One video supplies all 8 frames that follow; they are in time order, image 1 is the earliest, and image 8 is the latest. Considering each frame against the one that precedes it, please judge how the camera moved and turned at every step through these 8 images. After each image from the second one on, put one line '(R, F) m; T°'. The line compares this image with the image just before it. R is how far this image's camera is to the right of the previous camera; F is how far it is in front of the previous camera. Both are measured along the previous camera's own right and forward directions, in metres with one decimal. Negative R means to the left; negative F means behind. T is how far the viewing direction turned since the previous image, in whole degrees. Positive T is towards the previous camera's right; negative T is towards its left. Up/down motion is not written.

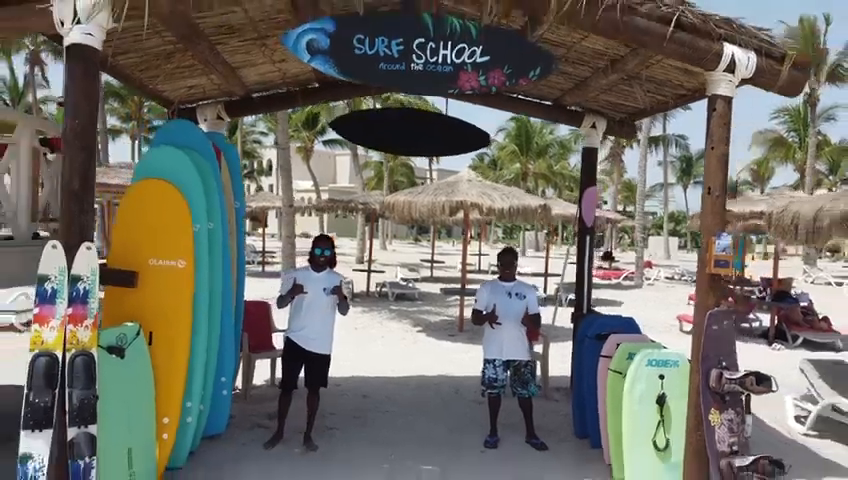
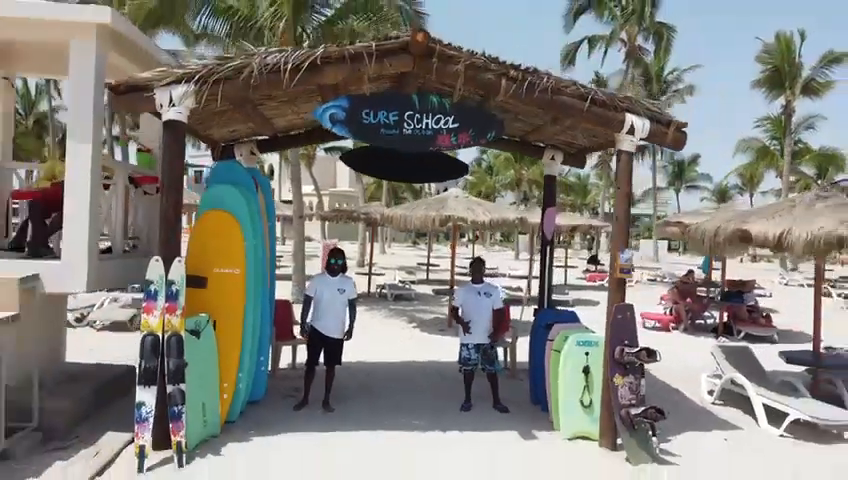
(+0.1, -1.6) m; 0°
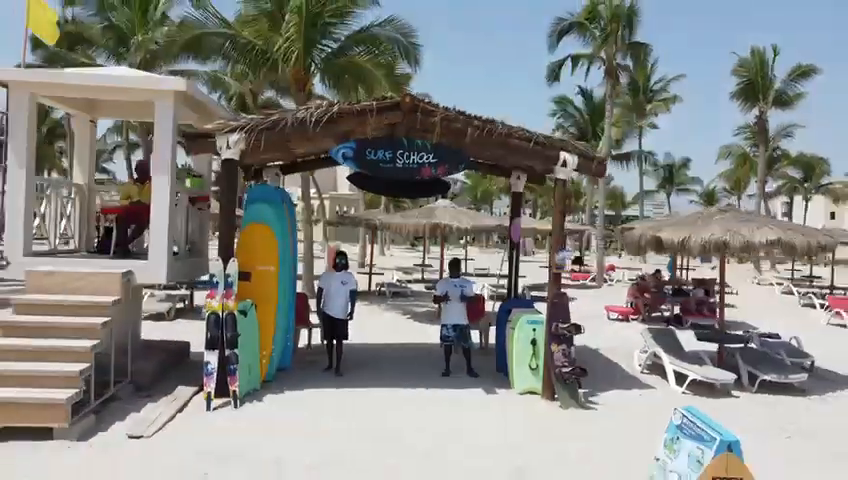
(+0.1, -1.9) m; 0°
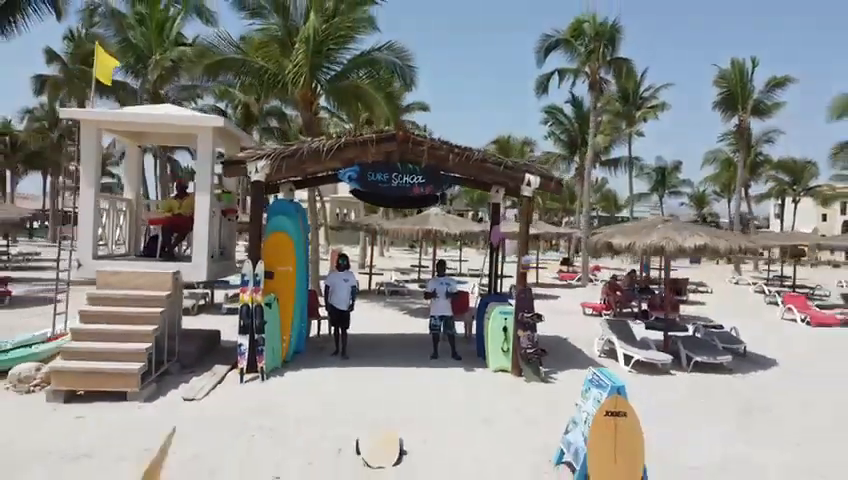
(+0.1, -1.7) m; 0°
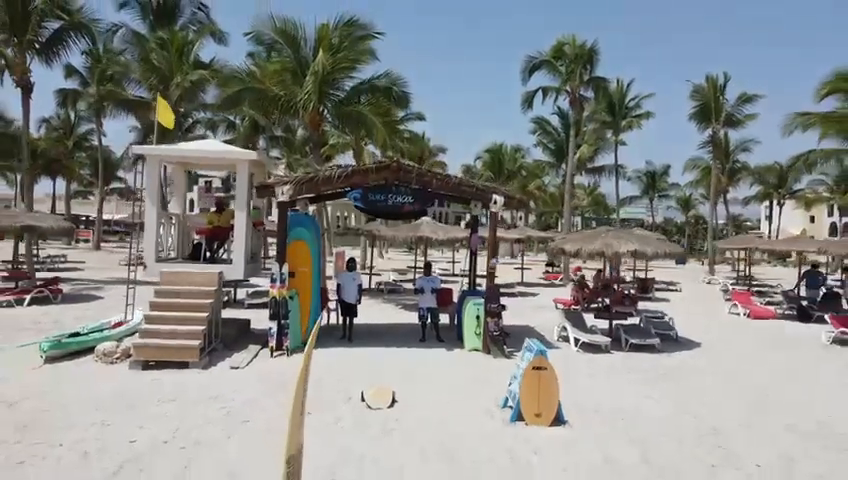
(+0.1, -2.5) m; 0°
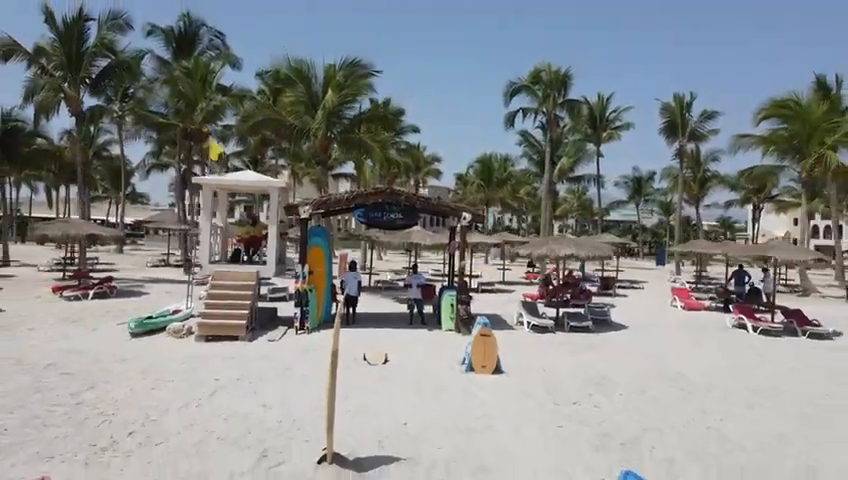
(+0.2, -3.7) m; 0°
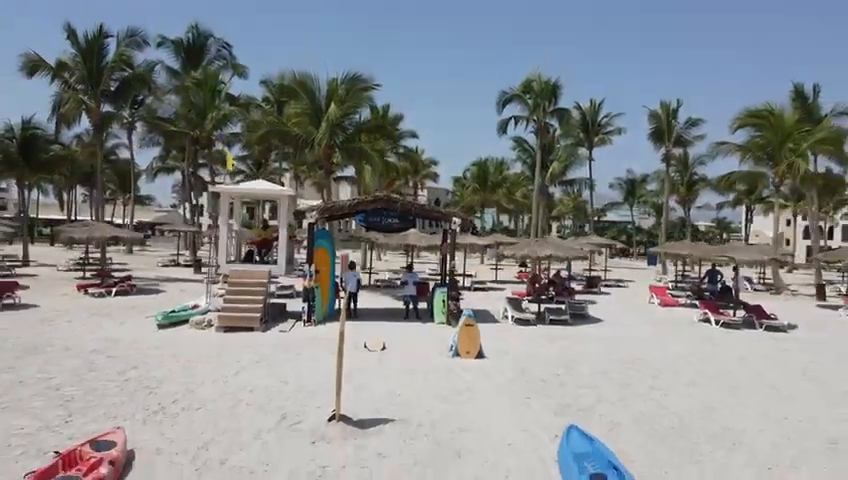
(+0.1, -1.8) m; 0°
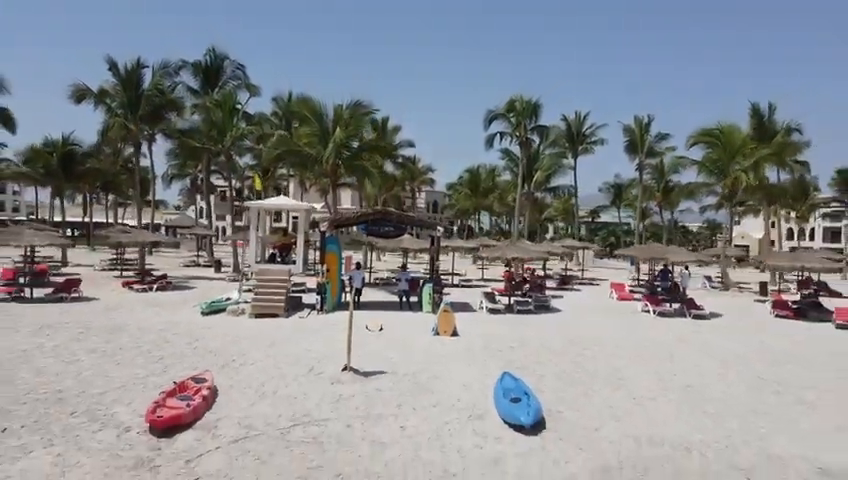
(+0.2, -4.0) m; 0°
